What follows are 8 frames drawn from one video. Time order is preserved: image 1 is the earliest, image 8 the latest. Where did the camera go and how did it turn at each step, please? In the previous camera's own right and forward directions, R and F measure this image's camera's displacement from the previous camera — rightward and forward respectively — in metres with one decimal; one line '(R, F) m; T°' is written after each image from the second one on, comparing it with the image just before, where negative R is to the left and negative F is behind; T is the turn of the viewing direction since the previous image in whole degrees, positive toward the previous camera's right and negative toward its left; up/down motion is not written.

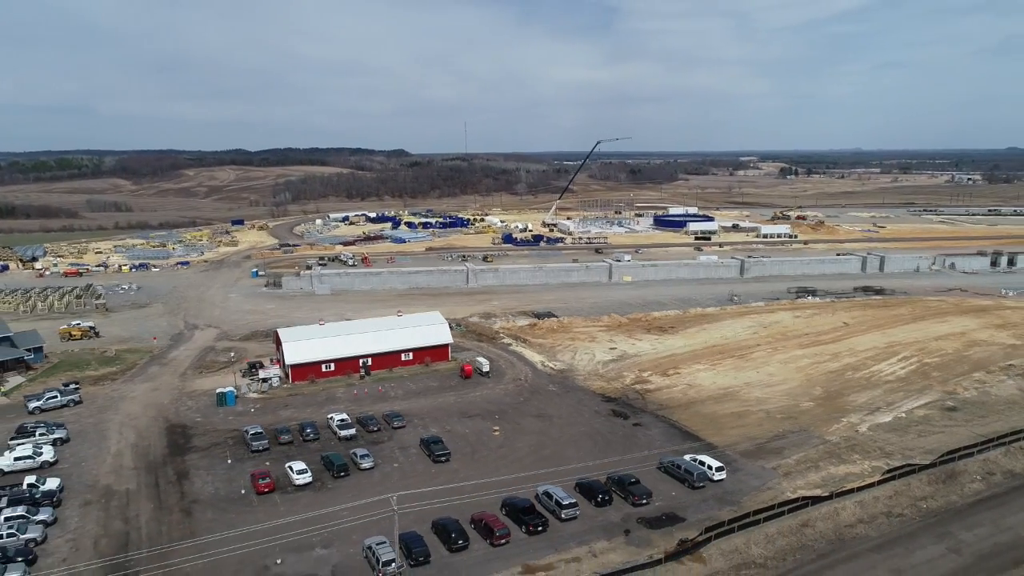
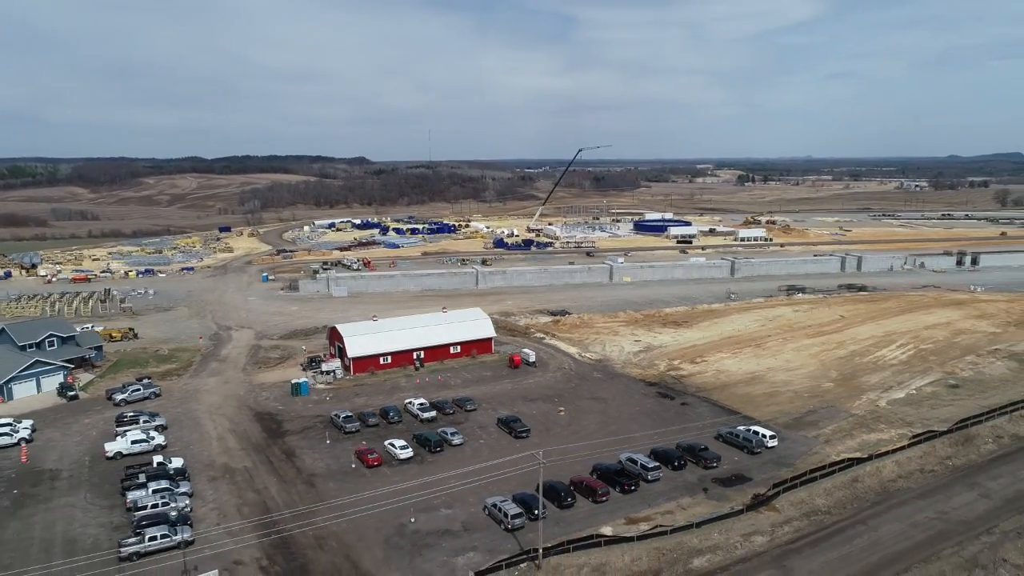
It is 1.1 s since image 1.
(-3.1, -1.9) m; +3°
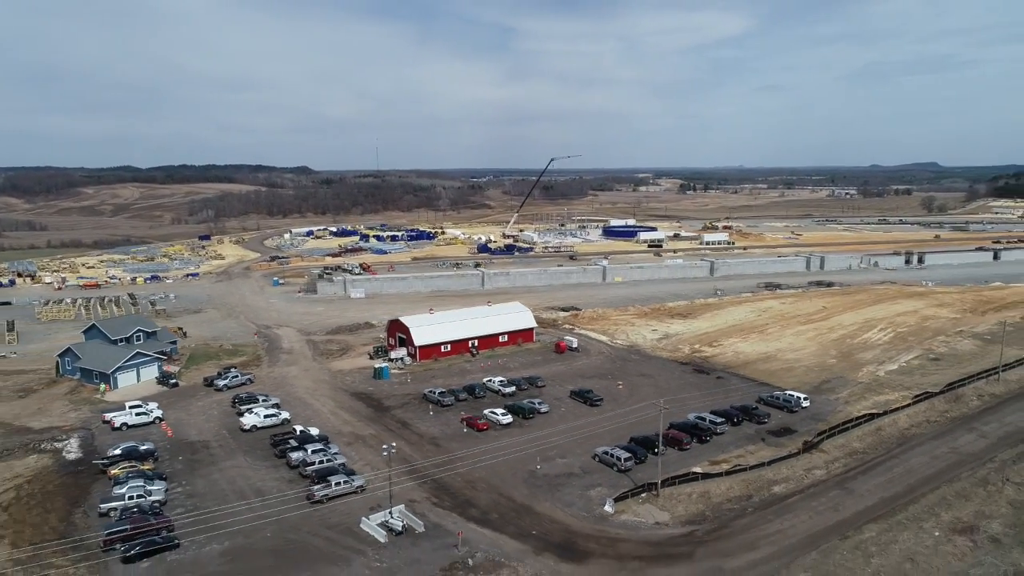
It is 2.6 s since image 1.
(-4.2, -3.0) m; +5°
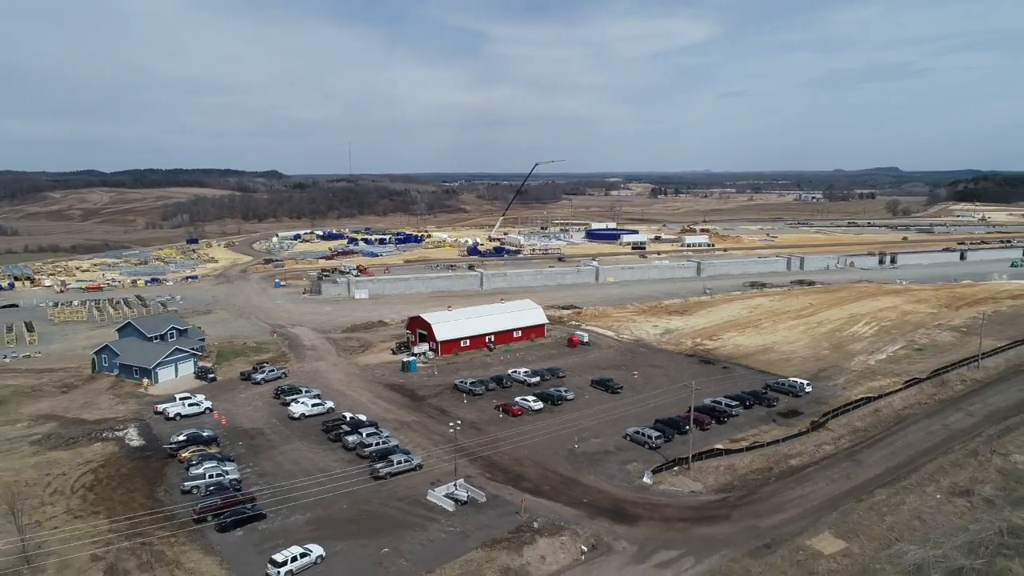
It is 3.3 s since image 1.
(-1.9, -1.6) m; +2°
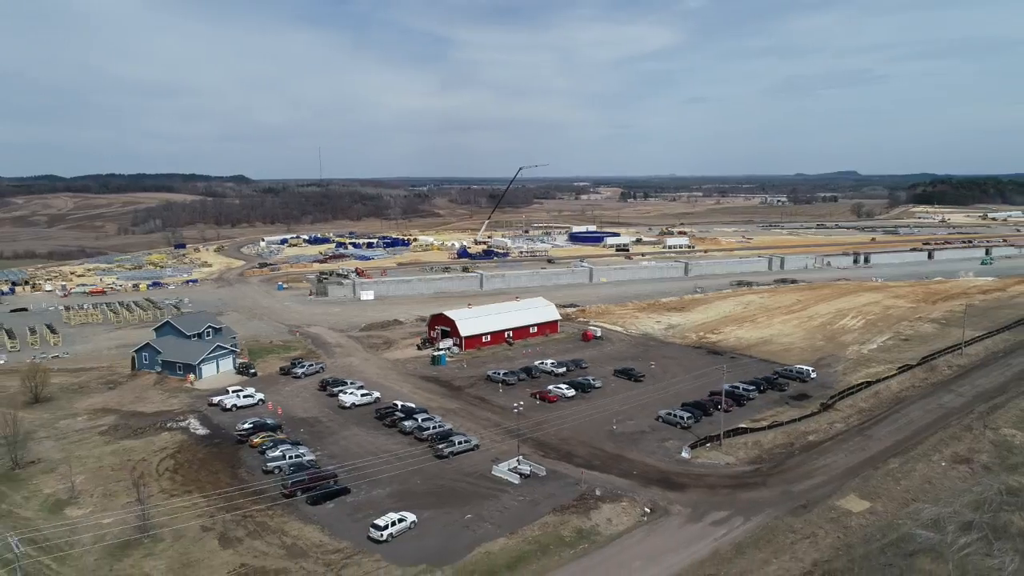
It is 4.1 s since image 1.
(-2.2, -1.6) m; +3°
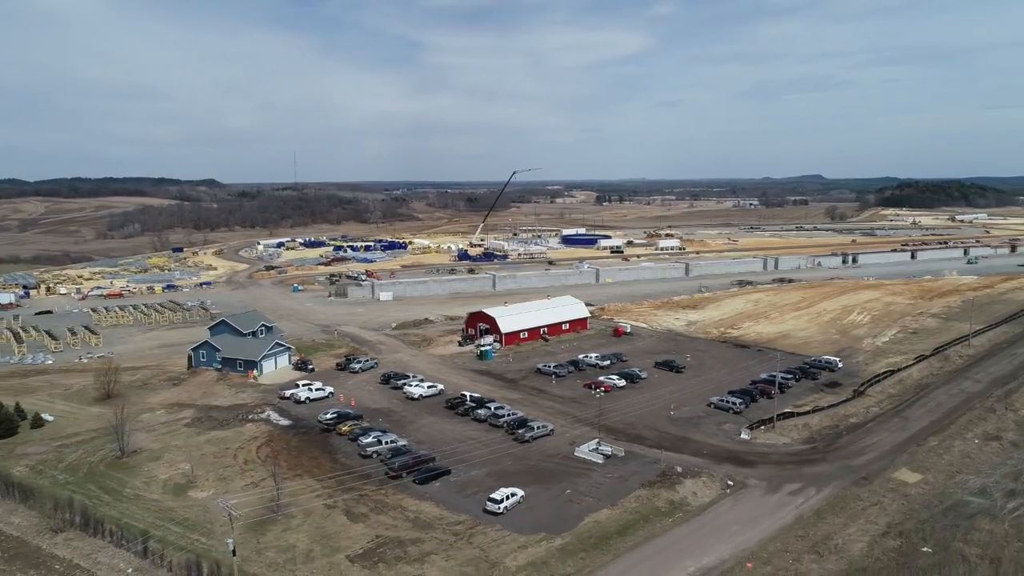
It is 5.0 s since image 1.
(-3.0, -1.4) m; +2°
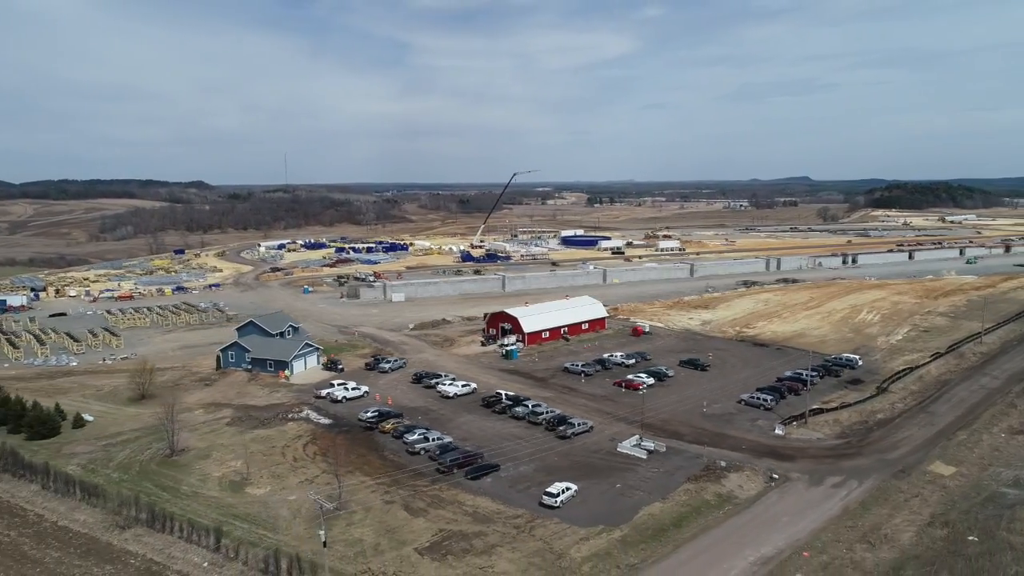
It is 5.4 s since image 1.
(-1.5, -0.4) m; +1°
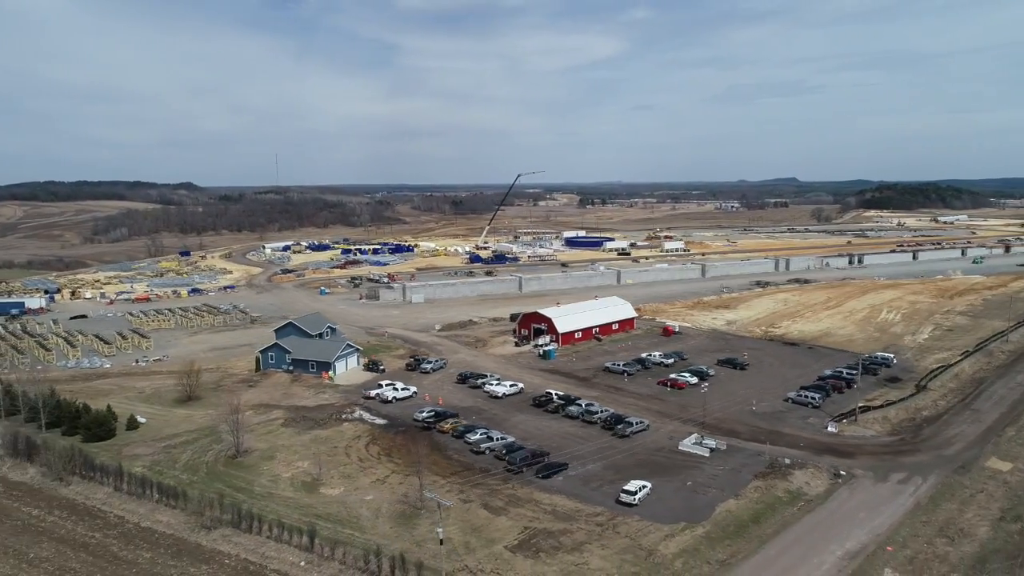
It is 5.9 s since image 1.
(-2.1, -0.1) m; +1°
